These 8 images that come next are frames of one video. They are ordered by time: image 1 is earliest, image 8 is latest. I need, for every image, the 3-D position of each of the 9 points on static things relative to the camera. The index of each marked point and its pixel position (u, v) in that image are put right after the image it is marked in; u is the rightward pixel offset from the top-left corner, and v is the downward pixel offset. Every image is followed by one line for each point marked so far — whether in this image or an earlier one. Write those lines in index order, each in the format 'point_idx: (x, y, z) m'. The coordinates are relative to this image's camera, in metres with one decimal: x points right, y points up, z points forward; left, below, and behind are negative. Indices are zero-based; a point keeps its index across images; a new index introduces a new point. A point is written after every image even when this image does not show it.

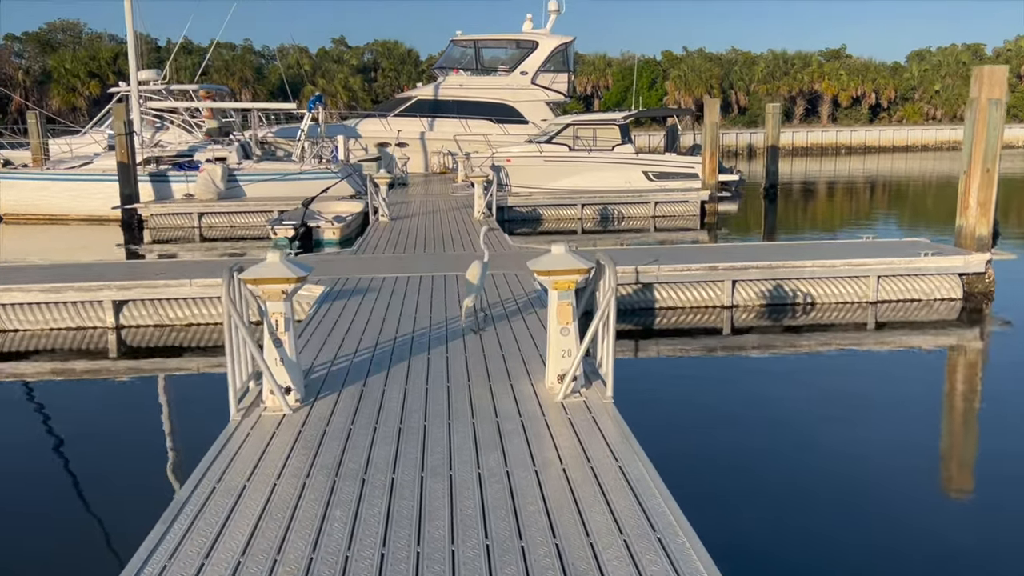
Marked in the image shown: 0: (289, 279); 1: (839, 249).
0: (-1.3, 0.0, +5.0) m
1: (+4.3, +0.5, +11.1) m
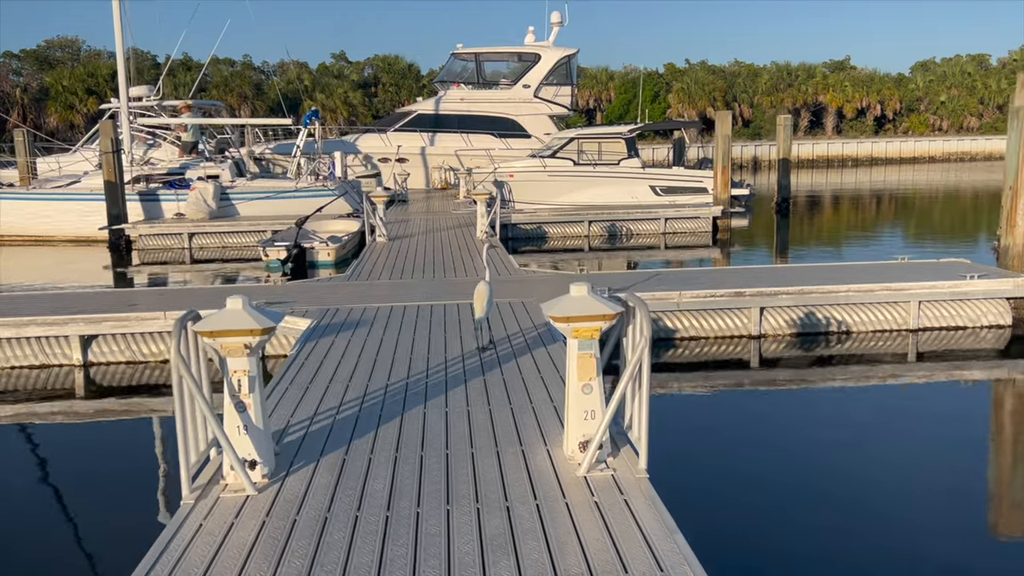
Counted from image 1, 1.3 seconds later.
0: (-1.3, -0.2, +4.1) m
1: (+4.4, +0.2, +10.2) m
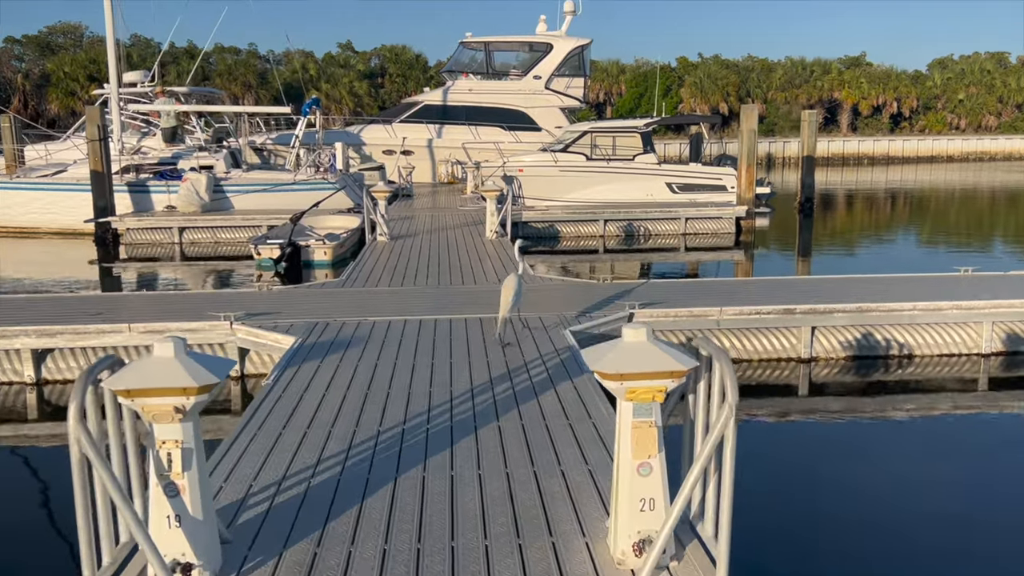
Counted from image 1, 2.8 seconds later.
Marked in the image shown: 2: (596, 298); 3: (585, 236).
0: (-1.1, -0.3, +3.0) m
1: (+4.5, 0.0, +9.0) m
2: (+1.0, -0.1, +8.8) m
3: (+1.6, +1.1, +18.9) m
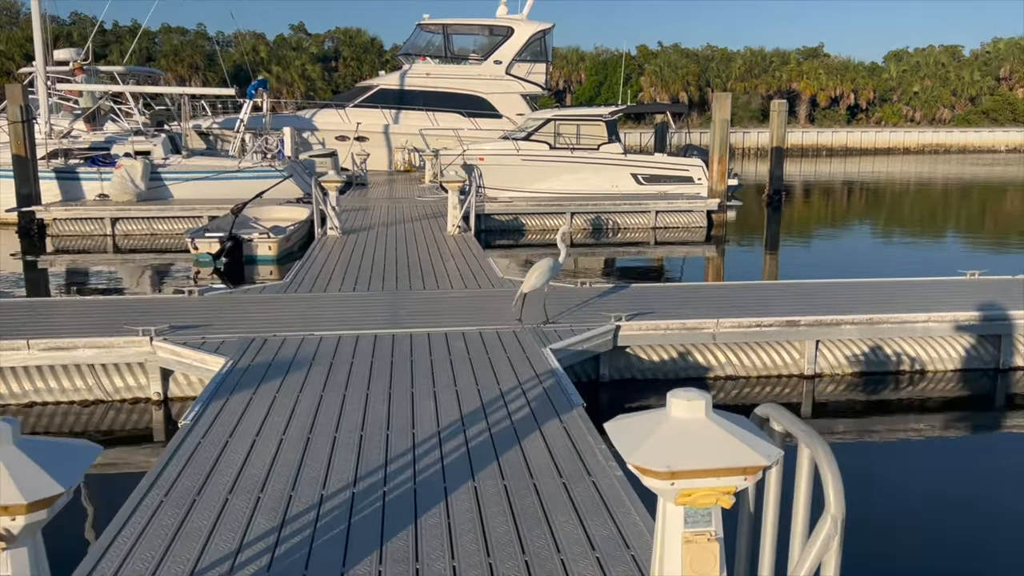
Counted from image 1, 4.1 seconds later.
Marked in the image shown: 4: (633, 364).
0: (-1.1, -0.5, +1.9) m
1: (+4.2, -0.1, +8.2) m
2: (+0.7, -0.1, +7.9) m
3: (+0.8, +1.2, +17.9) m
4: (+1.1, -0.7, +7.4) m
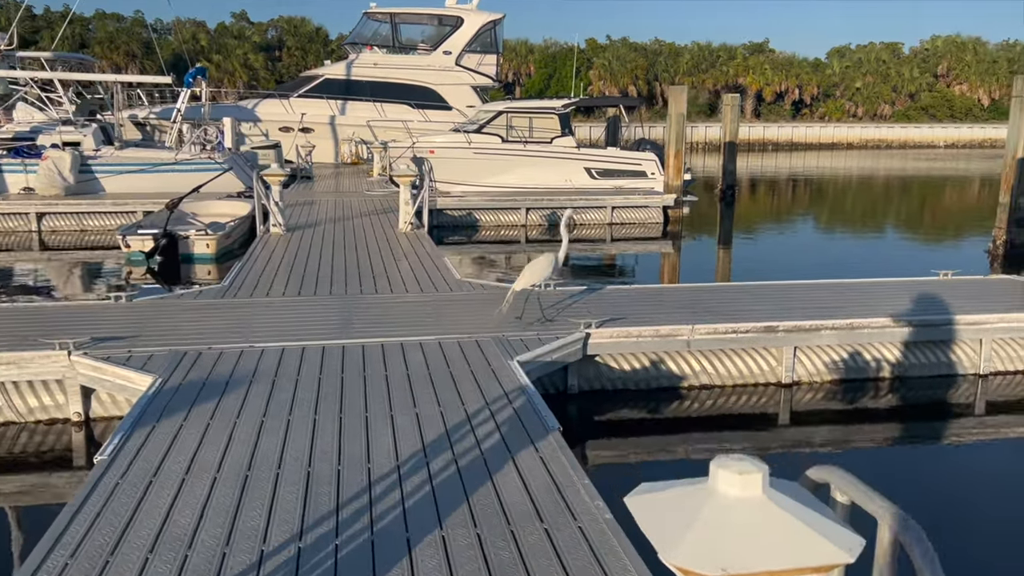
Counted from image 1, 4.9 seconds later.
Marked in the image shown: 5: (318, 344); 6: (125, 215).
0: (-1.1, -0.6, +1.3) m
1: (+3.8, -0.1, +7.9) m
2: (+0.3, -0.1, +7.4) m
3: (-0.1, +1.3, +17.4) m
4: (+0.7, -0.7, +7.0) m
5: (-1.4, -0.4, +6.1) m
6: (-7.3, +1.4, +16.1) m
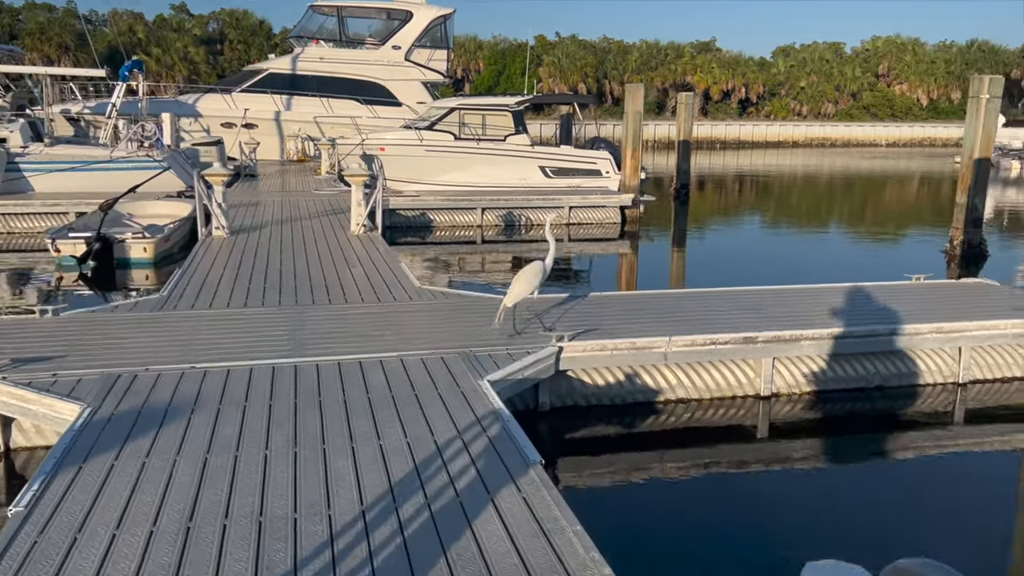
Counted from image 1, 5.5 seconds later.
0: (-1.0, -0.7, +0.8) m
1: (+3.5, -0.1, +7.7) m
2: (0.0, -0.2, +6.9) m
3: (-1.0, +1.2, +16.9) m
4: (+0.5, -0.8, +6.6) m
5: (-1.6, -0.5, +5.6) m
6: (-8.1, +1.3, +15.1) m
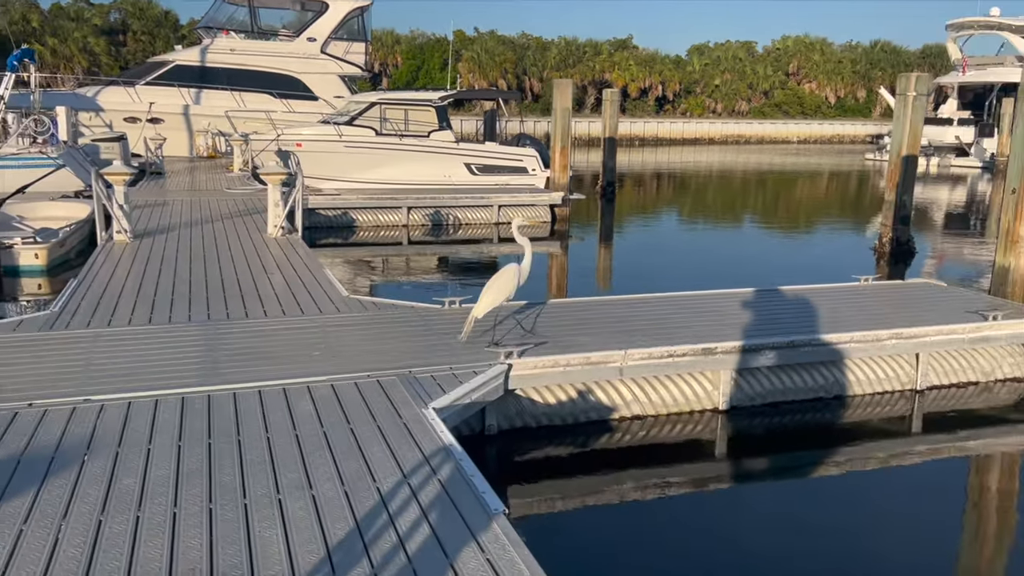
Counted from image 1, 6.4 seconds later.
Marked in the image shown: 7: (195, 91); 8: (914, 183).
0: (-0.9, -0.8, +0.1) m
1: (+3.0, -0.2, +7.4) m
2: (-0.4, -0.3, +6.3) m
3: (-2.4, +1.2, +16.1) m
4: (+0.1, -0.9, +6.0) m
5: (-1.9, -0.6, +4.8) m
6: (-9.4, +1.1, +13.7) m
7: (-7.1, +4.4, +18.9) m
8: (+6.4, +1.7, +13.5) m
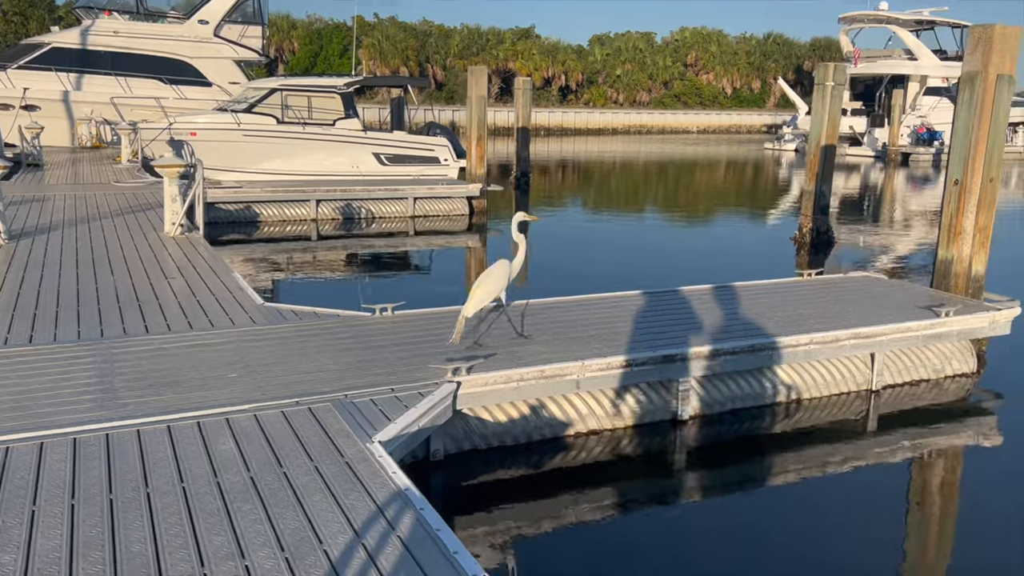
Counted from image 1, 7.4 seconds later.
0: (-0.6, -0.9, -0.5) m
1: (+2.4, -0.1, +7.1) m
2: (-0.8, -0.3, +5.7) m
3: (-4.0, +1.2, +15.2) m
4: (-0.3, -0.9, +5.4) m
5: (-2.1, -0.7, +4.0) m
6: (-10.6, +1.0, +12.0) m
7: (-9.0, +4.4, +17.4) m
8: (+5.1, +1.8, +13.6) m
